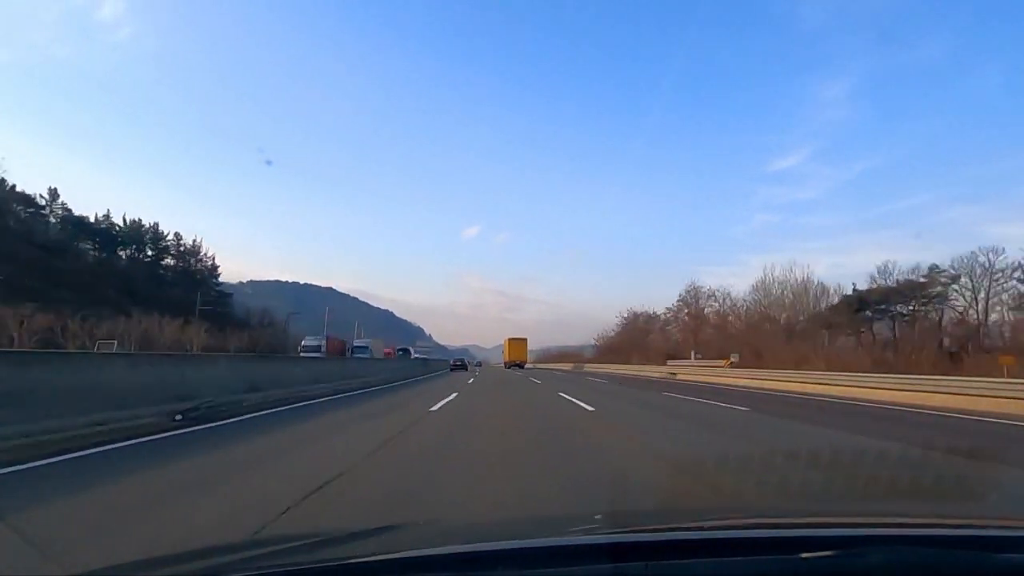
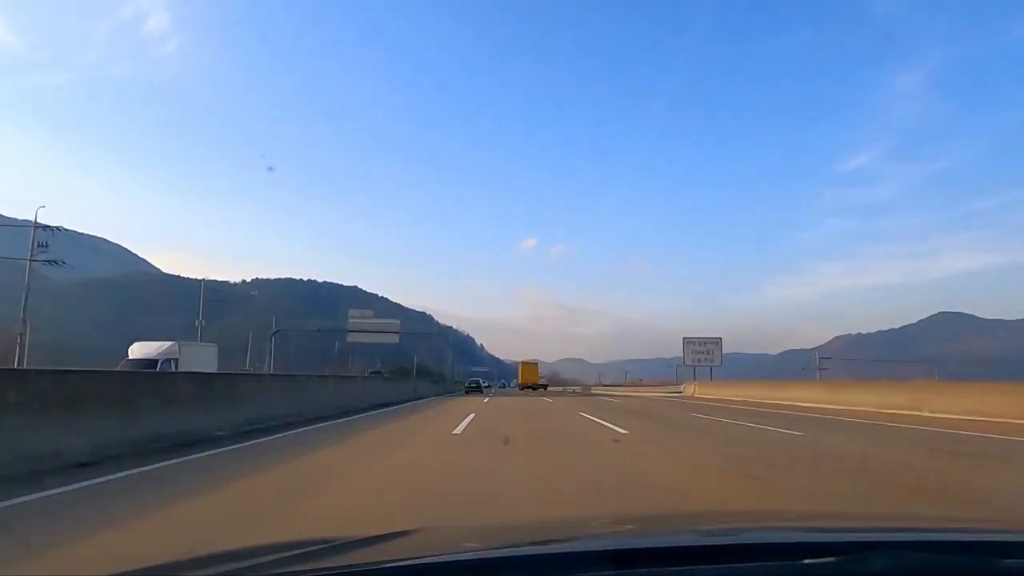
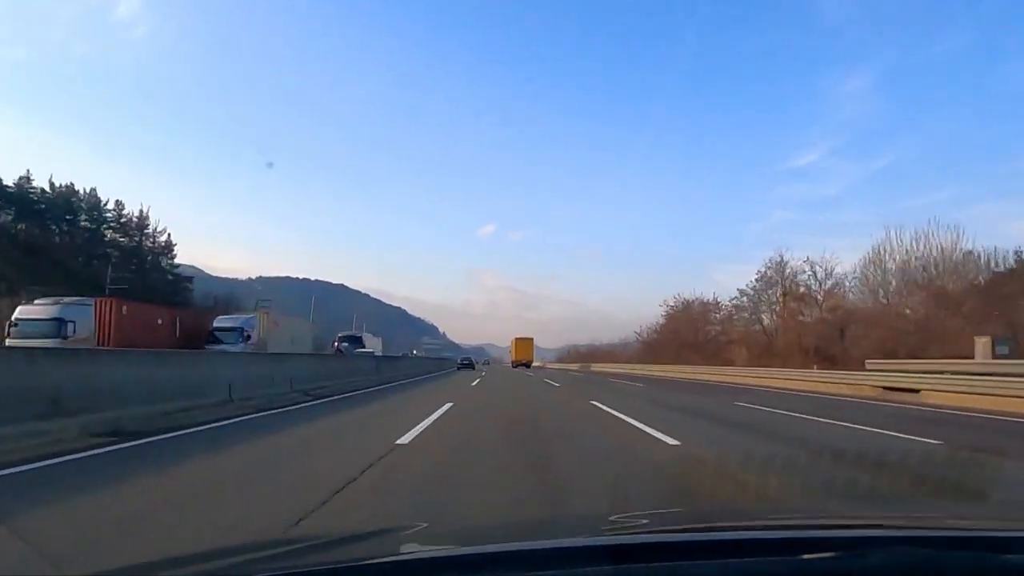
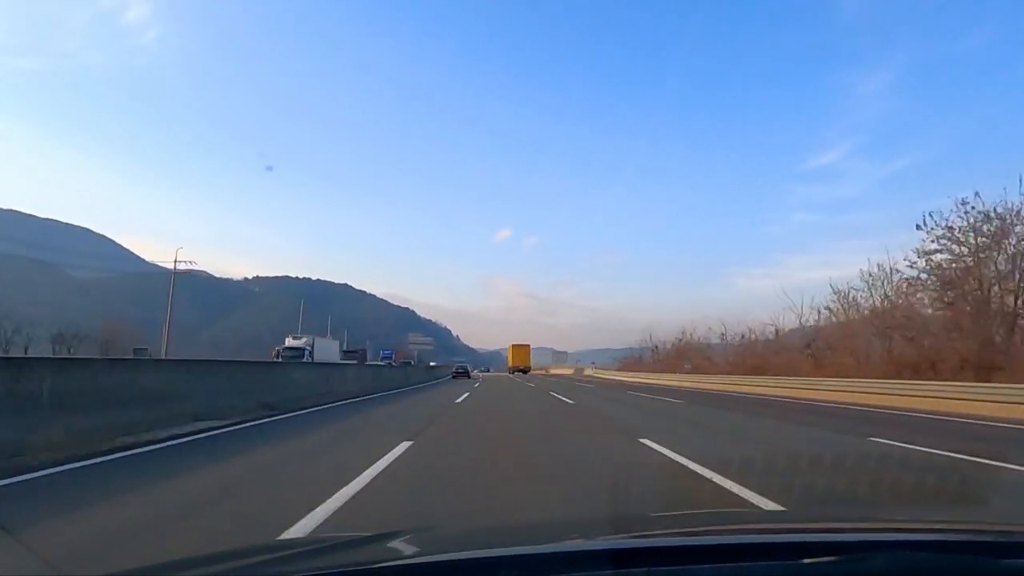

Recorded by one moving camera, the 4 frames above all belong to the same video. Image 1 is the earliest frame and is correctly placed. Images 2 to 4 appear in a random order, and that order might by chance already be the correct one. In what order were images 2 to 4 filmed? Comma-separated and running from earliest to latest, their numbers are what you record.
3, 4, 2
